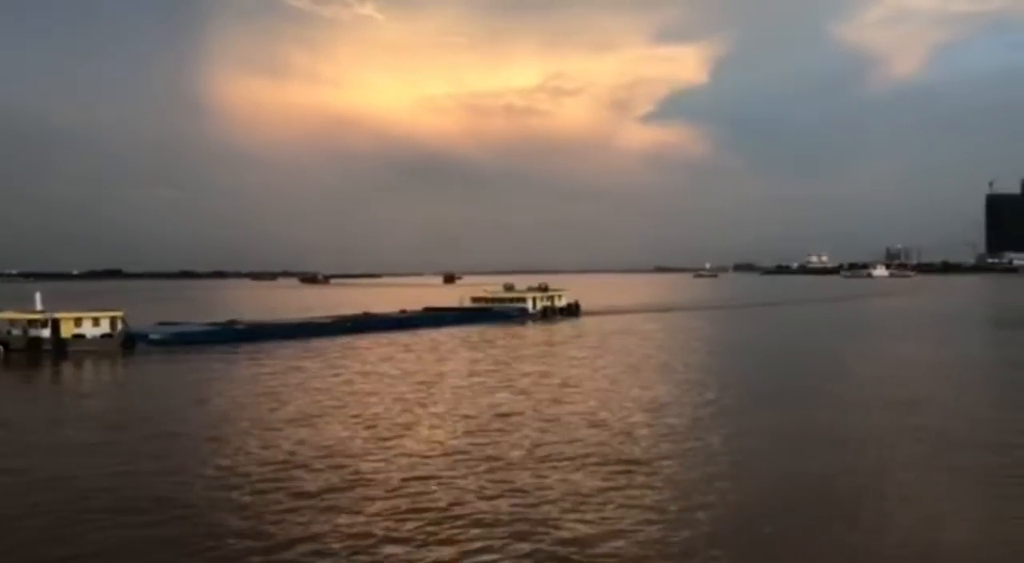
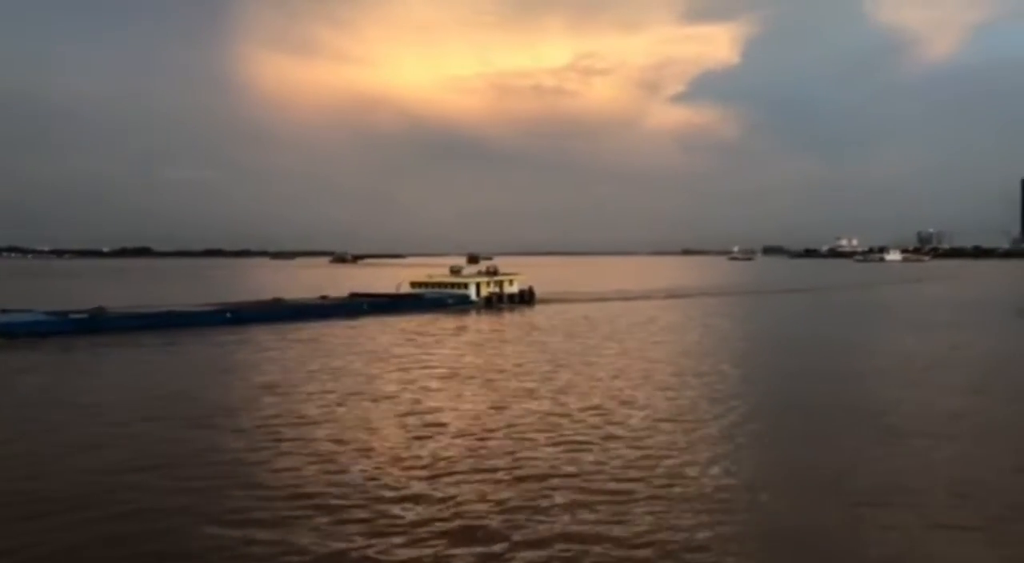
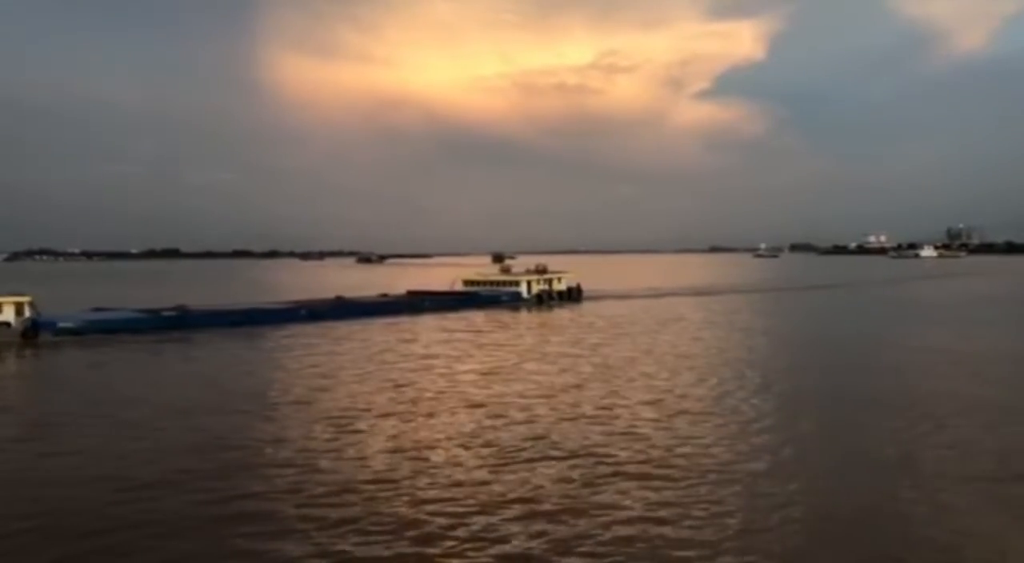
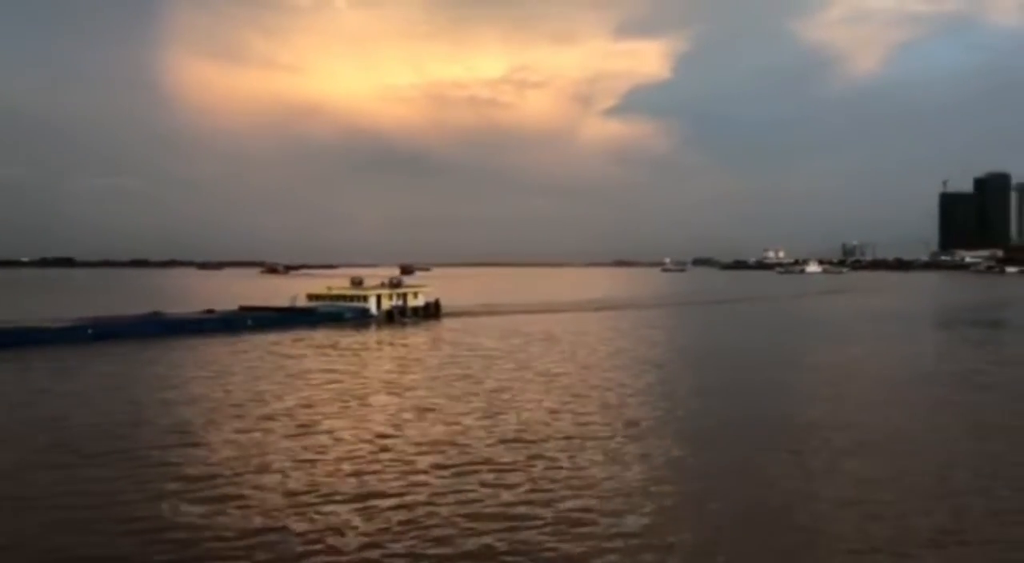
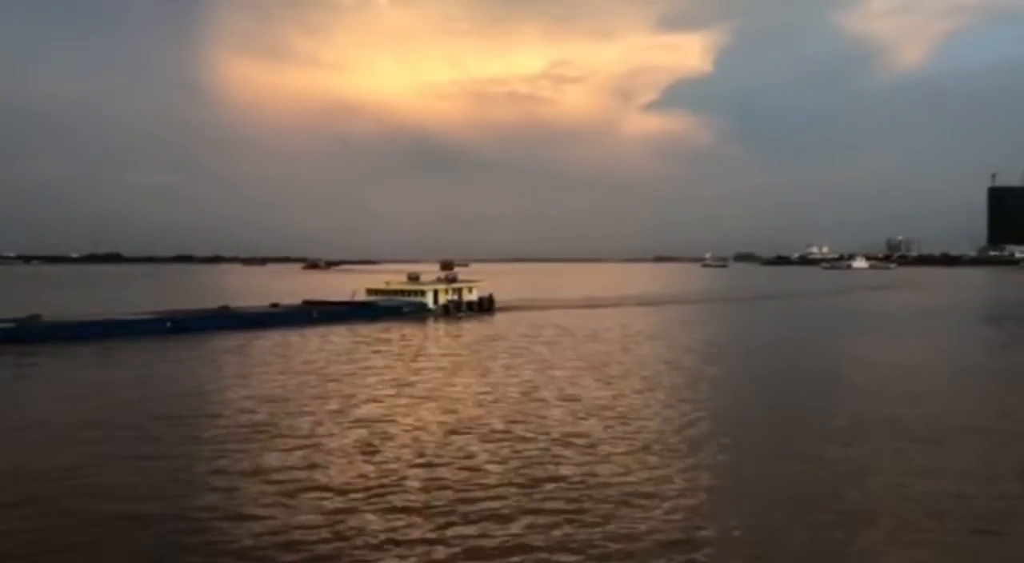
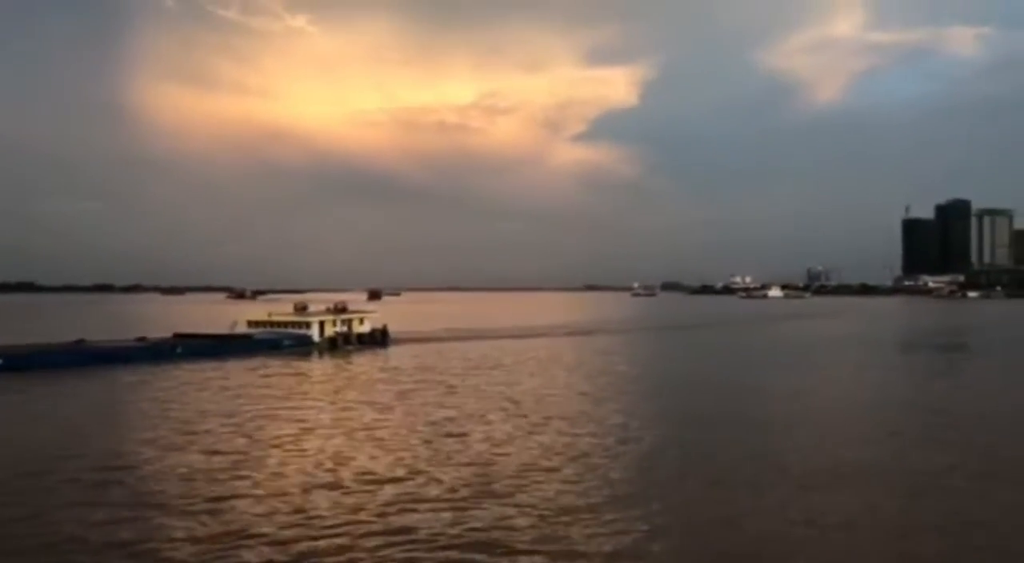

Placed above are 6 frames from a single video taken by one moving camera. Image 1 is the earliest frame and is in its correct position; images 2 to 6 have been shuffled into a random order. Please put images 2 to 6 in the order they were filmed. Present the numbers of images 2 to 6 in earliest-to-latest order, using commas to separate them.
3, 2, 5, 4, 6
